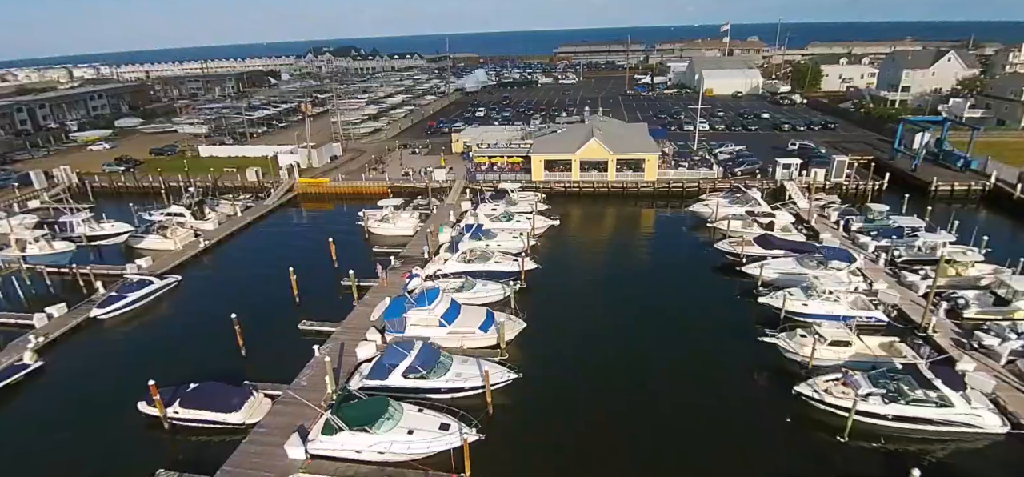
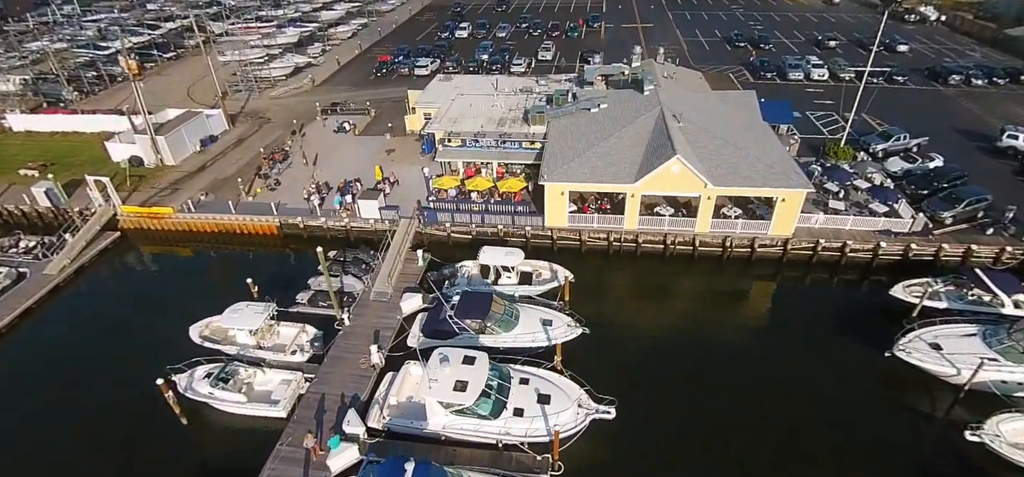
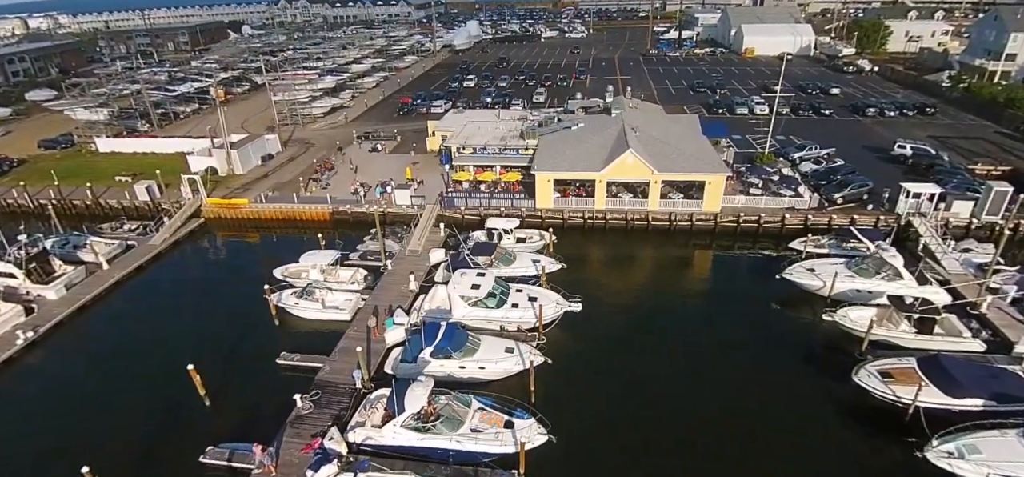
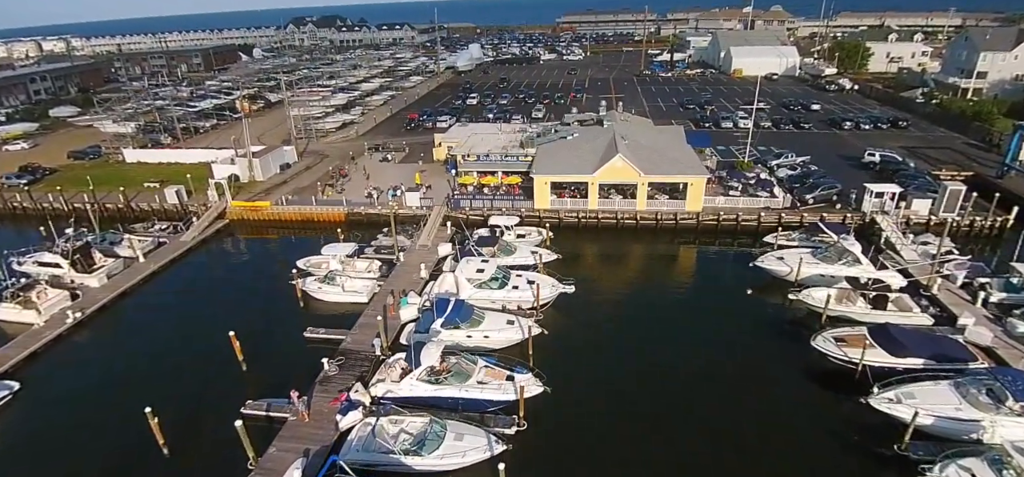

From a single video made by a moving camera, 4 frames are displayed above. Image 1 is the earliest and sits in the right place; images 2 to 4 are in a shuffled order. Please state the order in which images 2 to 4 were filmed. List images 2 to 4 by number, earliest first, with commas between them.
4, 3, 2
